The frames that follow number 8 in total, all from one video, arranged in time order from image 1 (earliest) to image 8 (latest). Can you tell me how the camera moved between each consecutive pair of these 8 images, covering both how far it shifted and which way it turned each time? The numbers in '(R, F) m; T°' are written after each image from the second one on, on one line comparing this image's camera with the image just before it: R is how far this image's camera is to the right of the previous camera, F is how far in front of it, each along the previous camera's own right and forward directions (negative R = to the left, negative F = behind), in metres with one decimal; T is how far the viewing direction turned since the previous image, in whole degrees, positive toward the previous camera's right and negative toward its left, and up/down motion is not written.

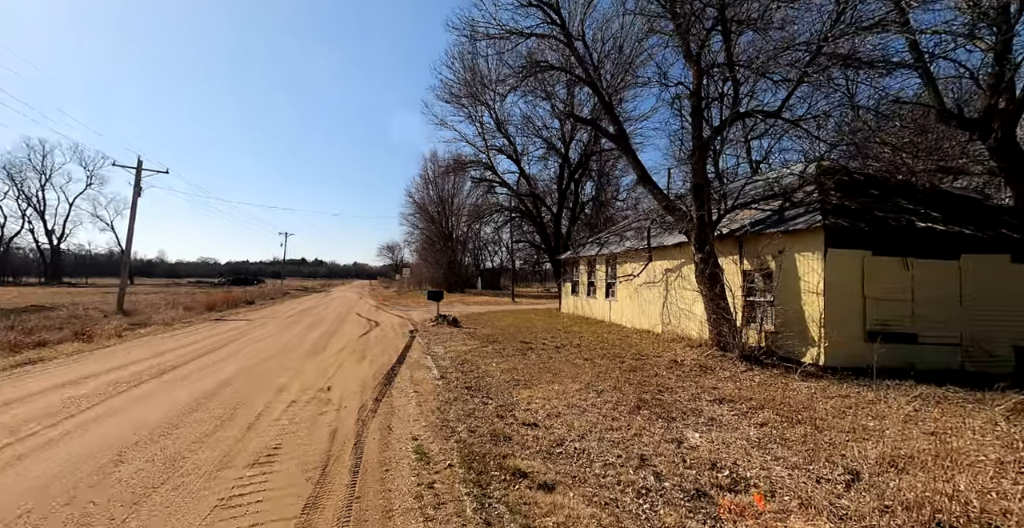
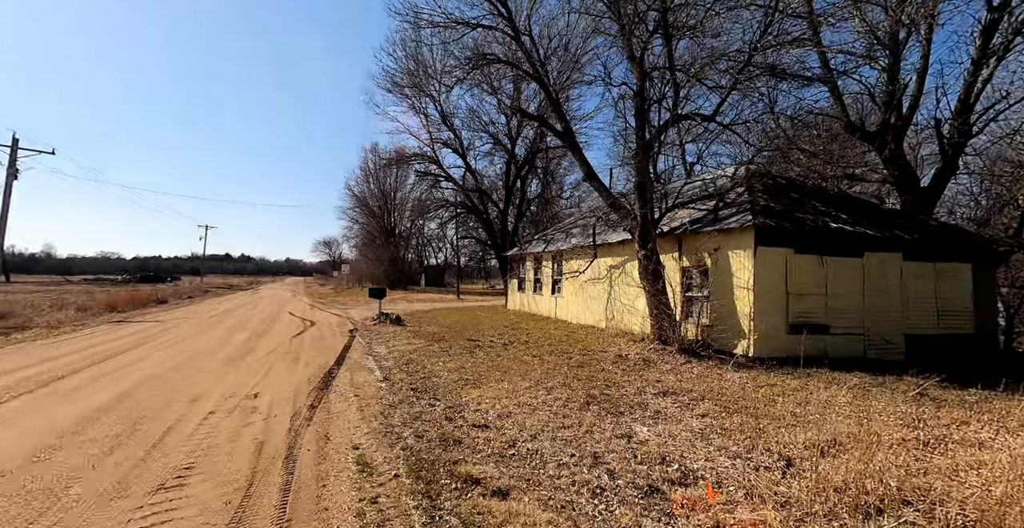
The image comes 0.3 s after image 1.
(-0.1, +0.2) m; +7°
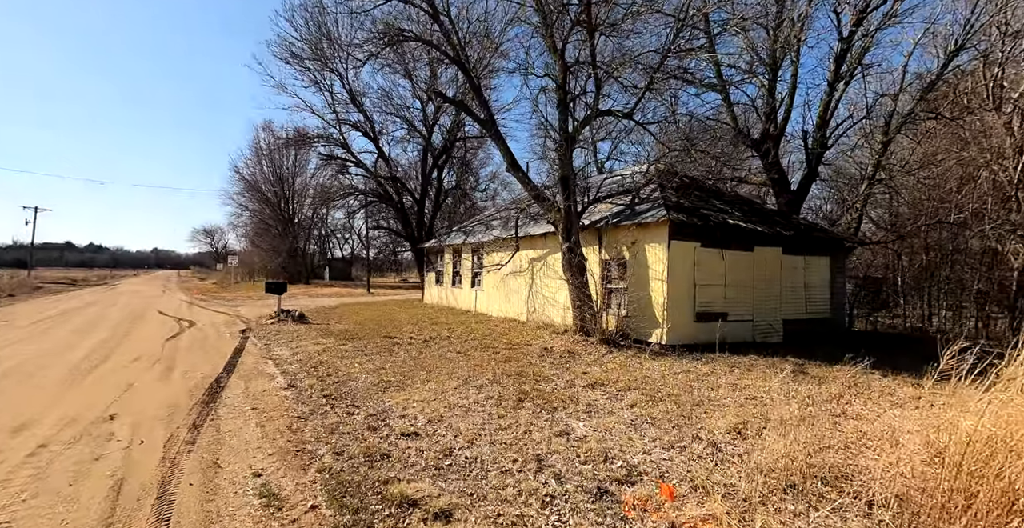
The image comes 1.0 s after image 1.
(-0.2, +0.4) m; +11°
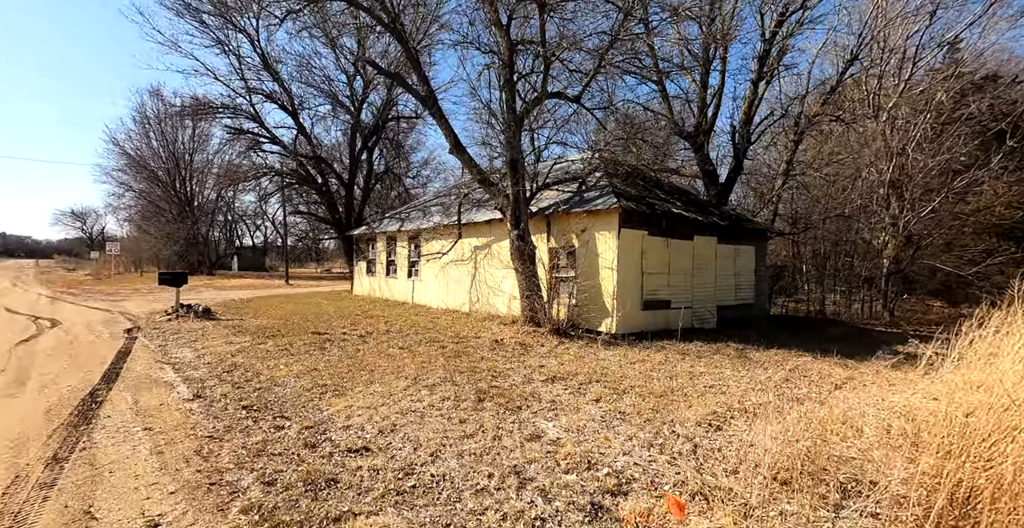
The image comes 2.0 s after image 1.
(-0.3, +0.6) m; +9°
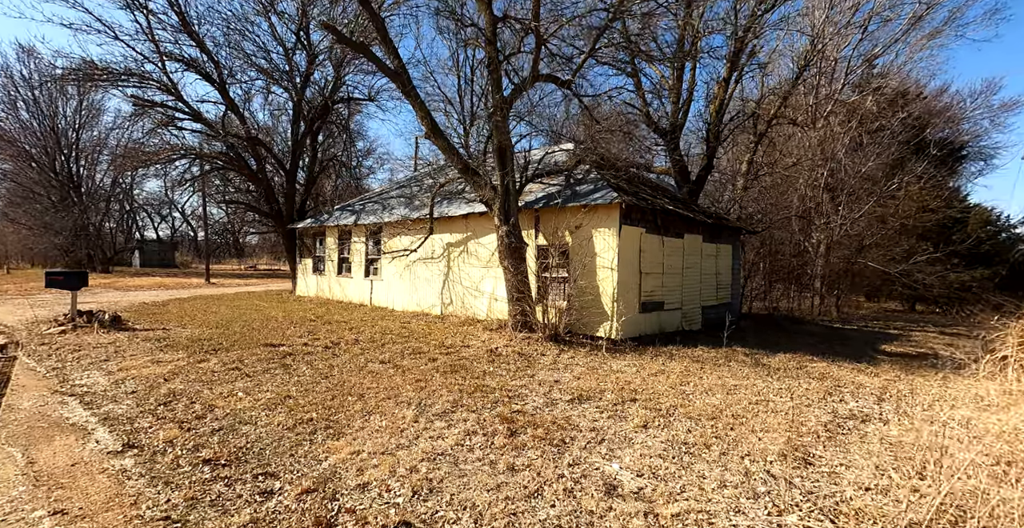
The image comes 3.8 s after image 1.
(-1.0, +1.0) m; +8°
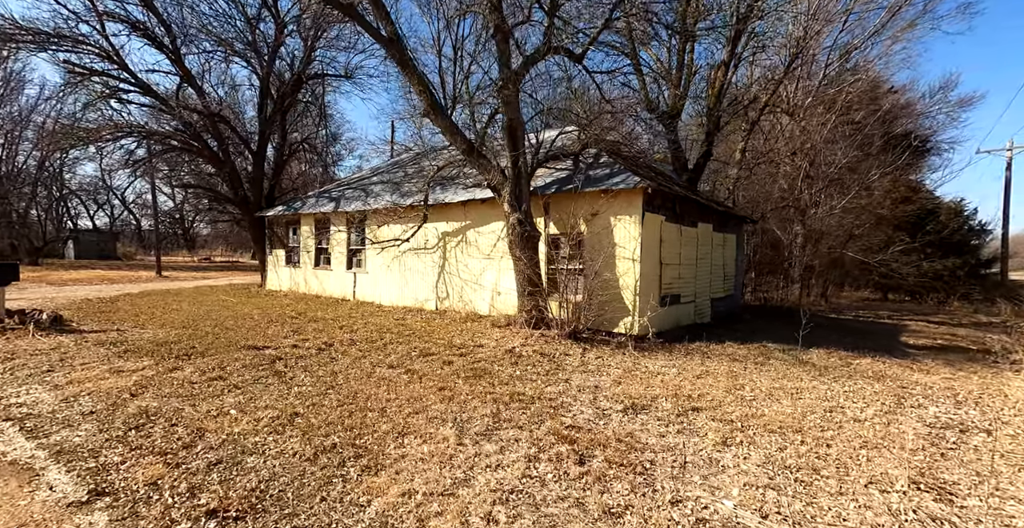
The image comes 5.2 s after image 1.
(-0.8, +0.8) m; +5°
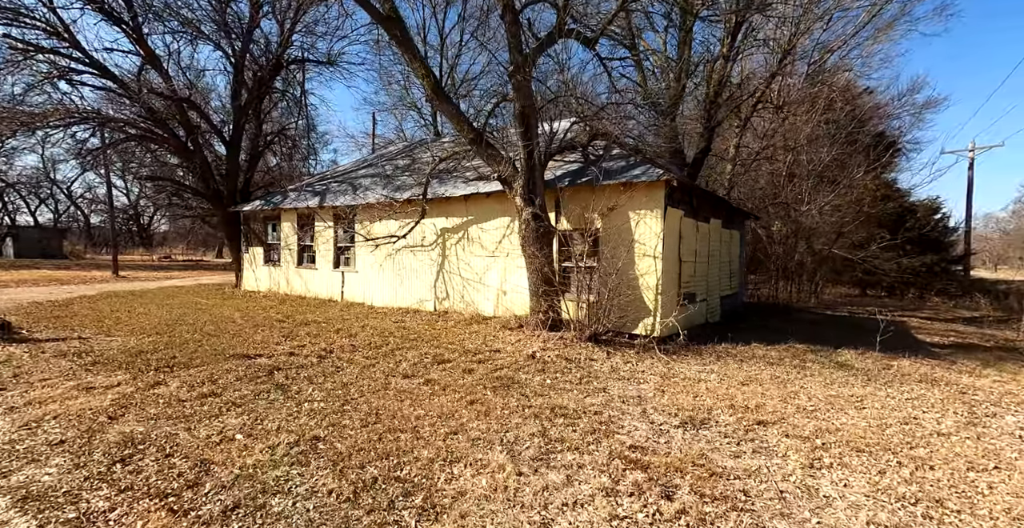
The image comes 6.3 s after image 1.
(-0.7, +0.5) m; +4°
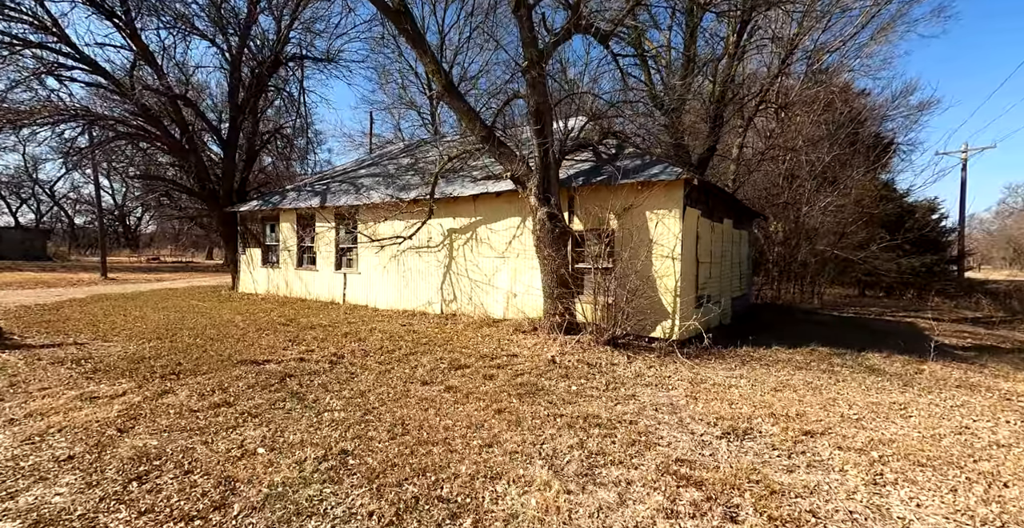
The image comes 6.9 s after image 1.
(-0.4, +0.2) m; +1°
